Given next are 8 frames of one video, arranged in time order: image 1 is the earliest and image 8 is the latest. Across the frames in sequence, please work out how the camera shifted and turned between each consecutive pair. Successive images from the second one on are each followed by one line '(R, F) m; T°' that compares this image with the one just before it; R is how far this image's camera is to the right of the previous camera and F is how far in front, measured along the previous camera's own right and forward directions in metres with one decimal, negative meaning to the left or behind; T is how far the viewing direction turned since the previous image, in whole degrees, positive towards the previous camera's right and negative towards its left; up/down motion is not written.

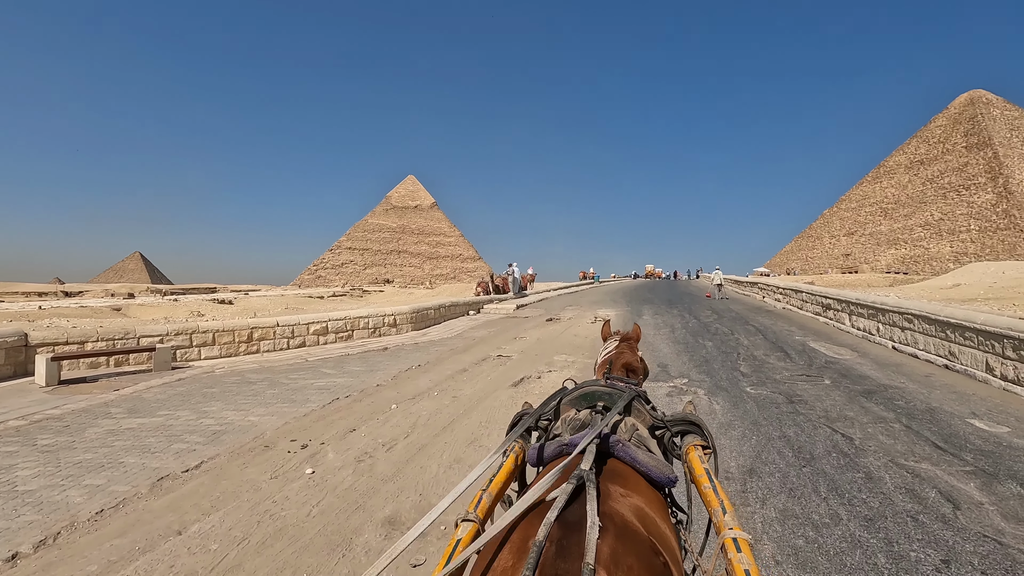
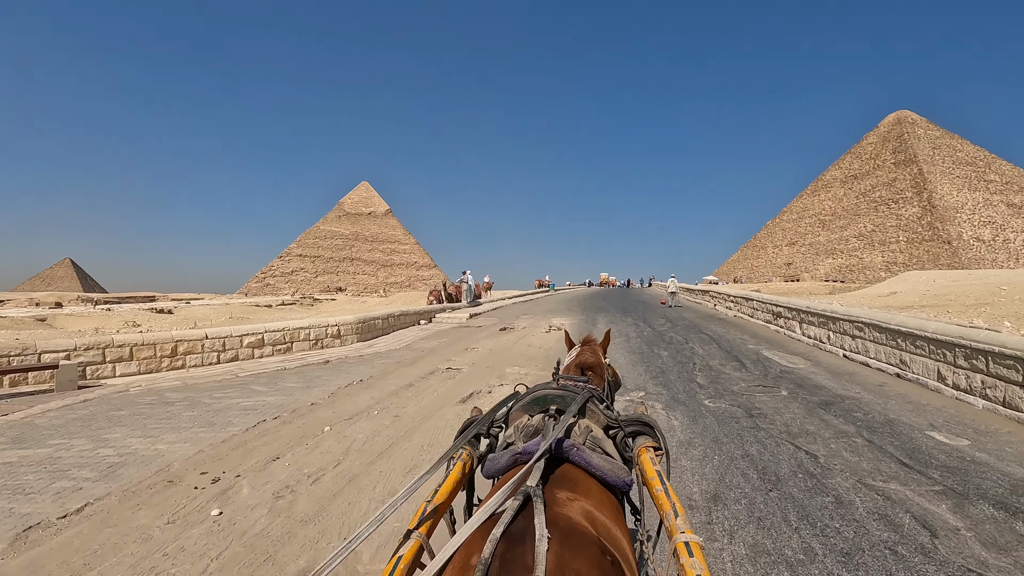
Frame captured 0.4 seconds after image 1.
(+0.1, +0.4) m; +5°
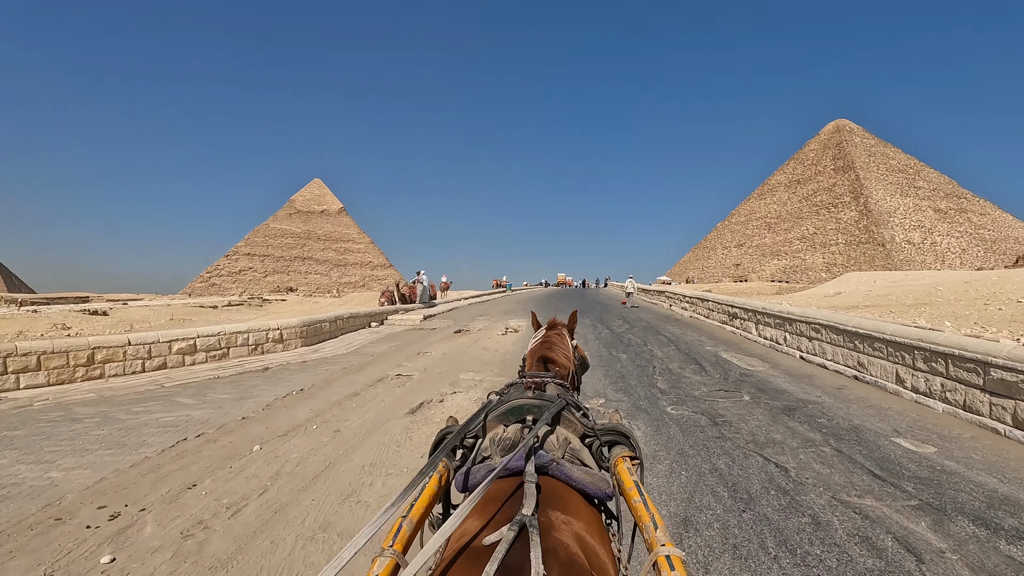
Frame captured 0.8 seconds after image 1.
(0.0, +0.4) m; +5°
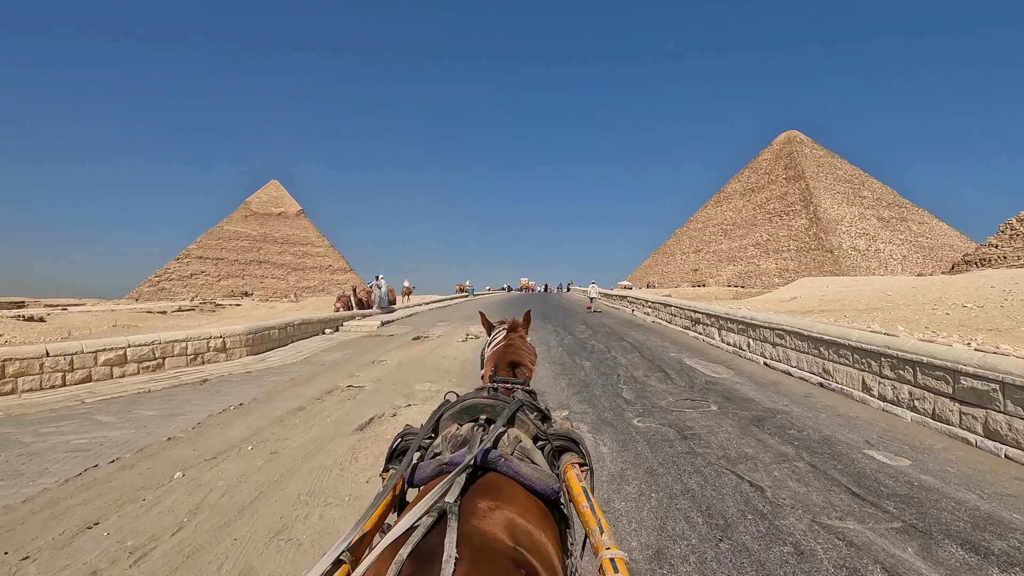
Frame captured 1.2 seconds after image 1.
(+0.1, +0.4) m; +4°
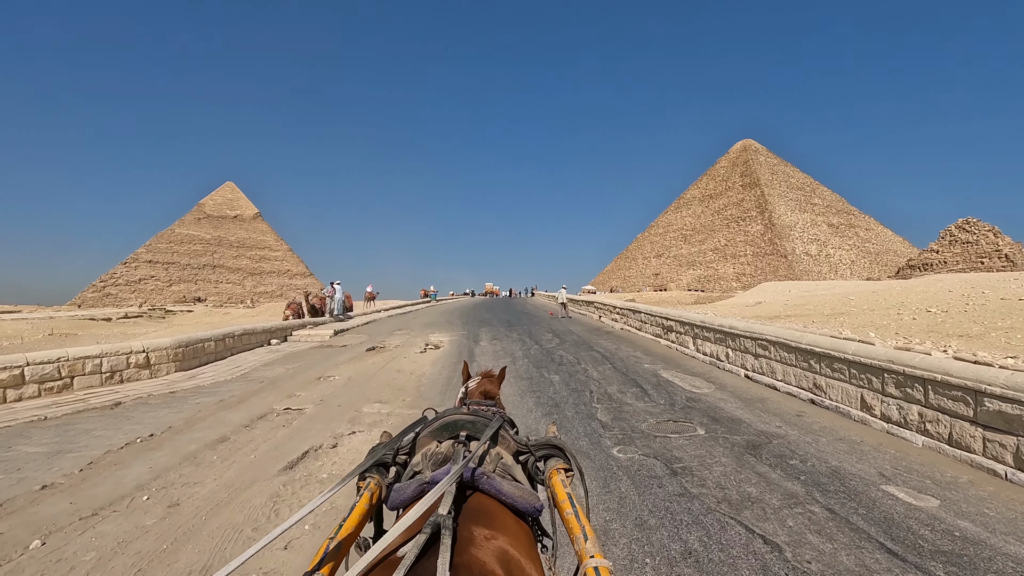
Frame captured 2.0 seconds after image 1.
(0.0, +0.8) m; +4°
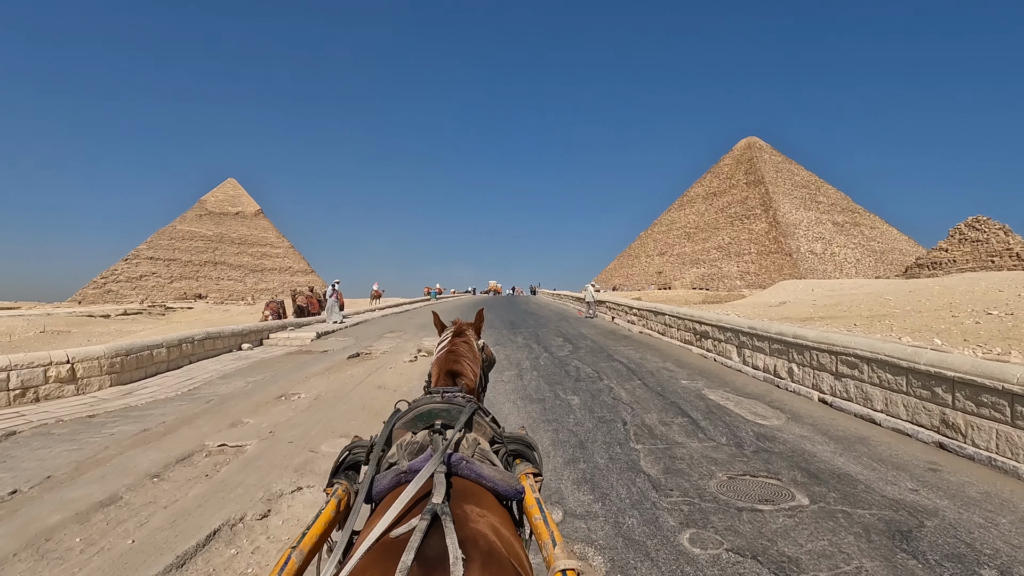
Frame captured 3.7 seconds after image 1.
(-0.1, +1.7) m; 0°
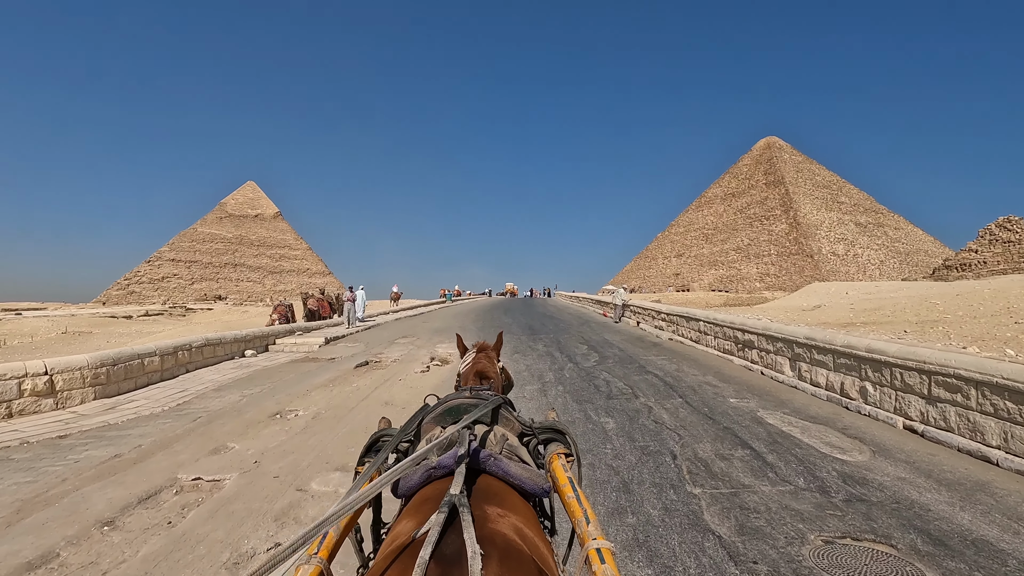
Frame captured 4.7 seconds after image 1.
(-0.1, +0.9) m; -2°
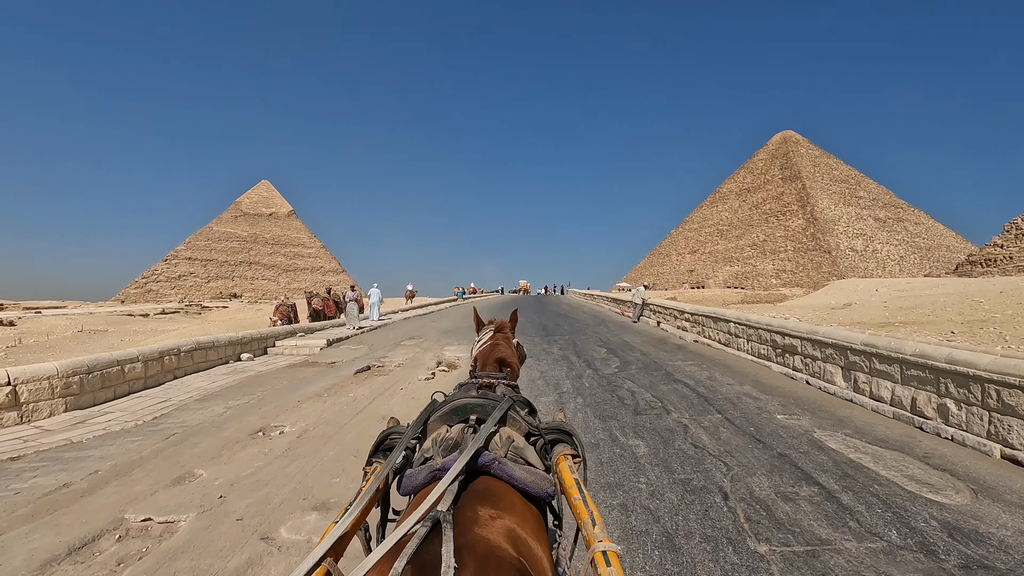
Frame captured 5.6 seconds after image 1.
(0.0, +0.8) m; -1°
